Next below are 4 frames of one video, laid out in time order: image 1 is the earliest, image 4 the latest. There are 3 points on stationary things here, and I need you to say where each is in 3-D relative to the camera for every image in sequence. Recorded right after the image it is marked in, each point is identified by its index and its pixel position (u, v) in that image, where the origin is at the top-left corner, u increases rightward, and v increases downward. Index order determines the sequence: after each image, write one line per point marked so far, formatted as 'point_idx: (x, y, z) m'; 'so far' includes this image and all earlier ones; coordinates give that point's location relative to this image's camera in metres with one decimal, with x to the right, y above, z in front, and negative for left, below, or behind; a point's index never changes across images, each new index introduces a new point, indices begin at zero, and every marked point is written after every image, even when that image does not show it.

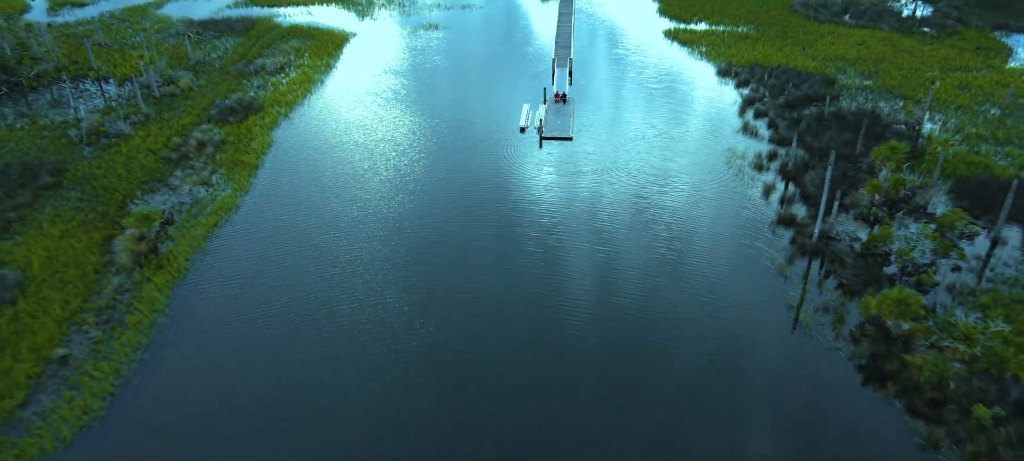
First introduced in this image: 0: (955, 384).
0: (+7.7, -2.7, +15.3) m
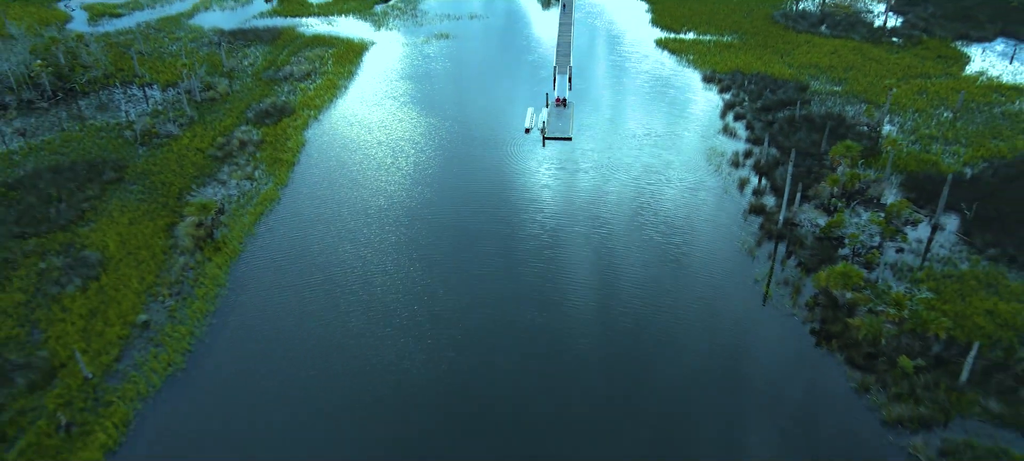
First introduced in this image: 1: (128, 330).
0: (+7.9, -2.4, +18.6) m
1: (-8.7, -2.2, +19.9) m
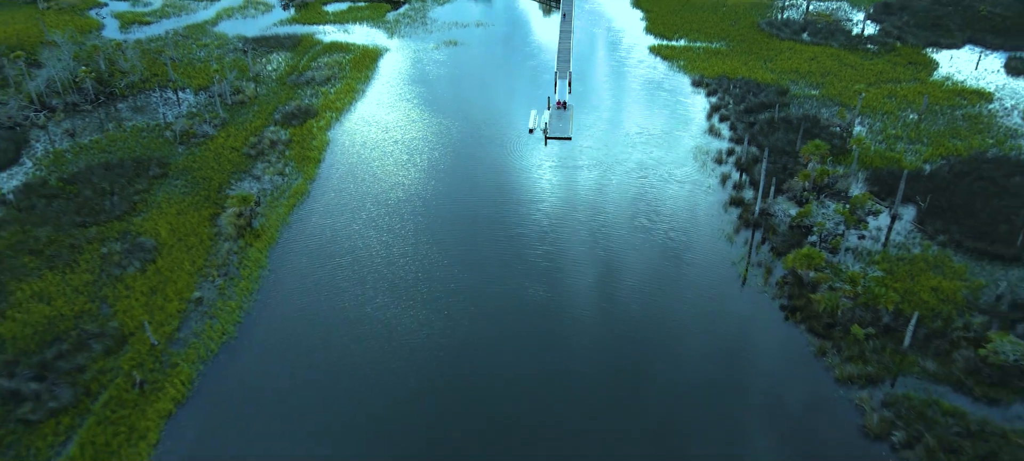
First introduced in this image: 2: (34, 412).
0: (+8.1, -2.0, +21.5) m
1: (-8.5, -1.9, +22.9) m
2: (-10.2, -3.9, +19.0) m
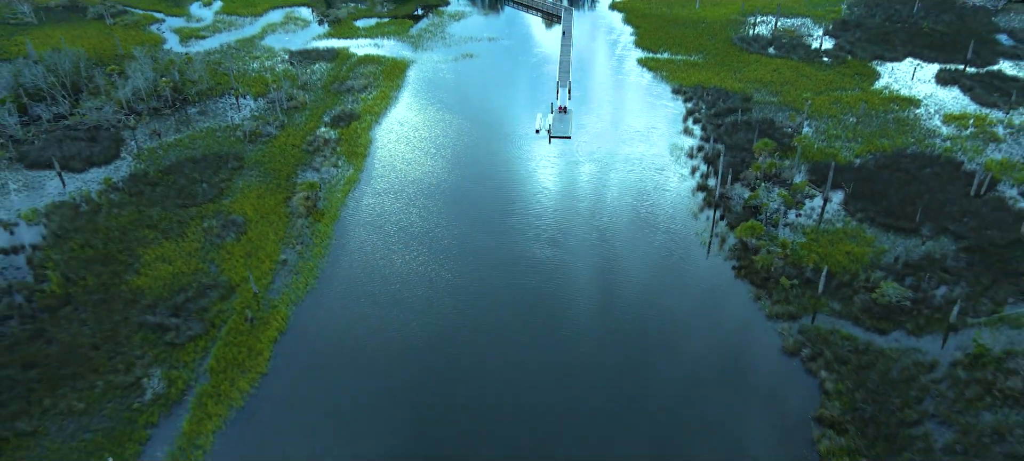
0: (+8.5, -1.3, +28.5) m
1: (-8.0, -1.2, +29.9) m
2: (-9.8, -3.2, +25.9) m
